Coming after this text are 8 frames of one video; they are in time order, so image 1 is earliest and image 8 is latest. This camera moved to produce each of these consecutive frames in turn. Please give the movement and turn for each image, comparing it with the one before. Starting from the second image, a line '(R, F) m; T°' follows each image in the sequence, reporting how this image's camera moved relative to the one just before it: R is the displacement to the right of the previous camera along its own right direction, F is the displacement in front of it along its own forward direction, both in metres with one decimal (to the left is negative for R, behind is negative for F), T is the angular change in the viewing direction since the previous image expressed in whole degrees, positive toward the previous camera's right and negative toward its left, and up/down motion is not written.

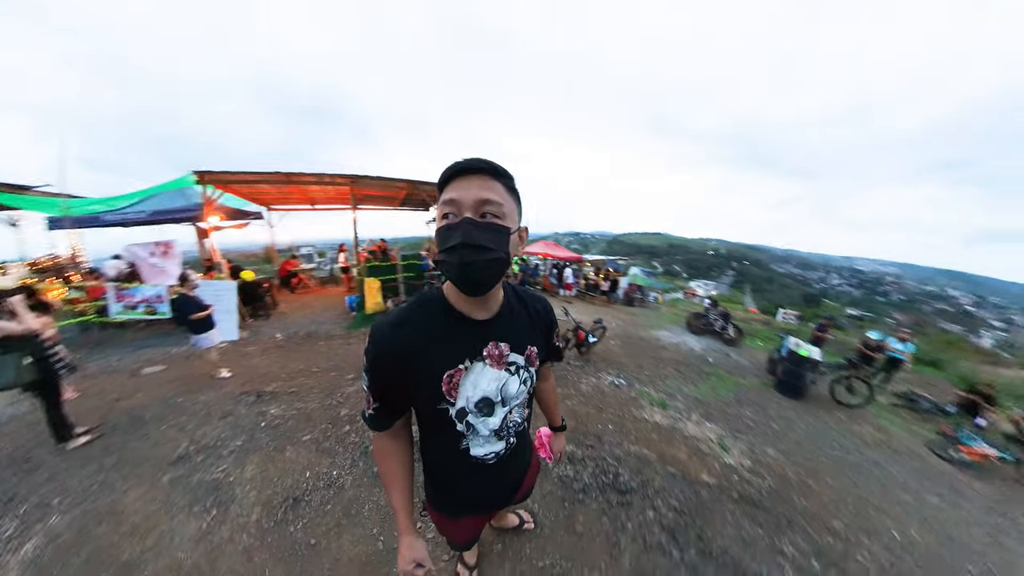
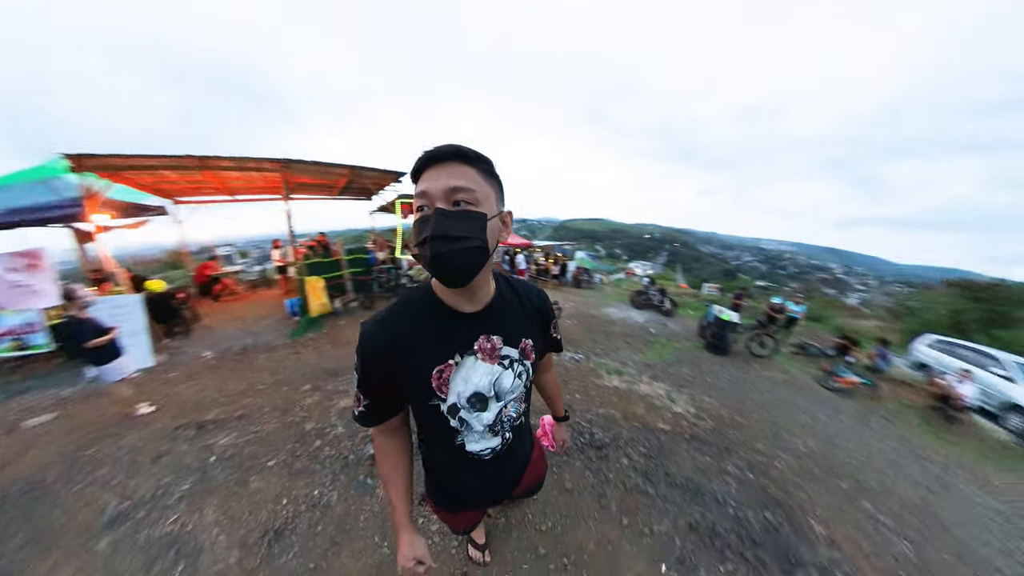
(-0.7, 0.0) m; +13°
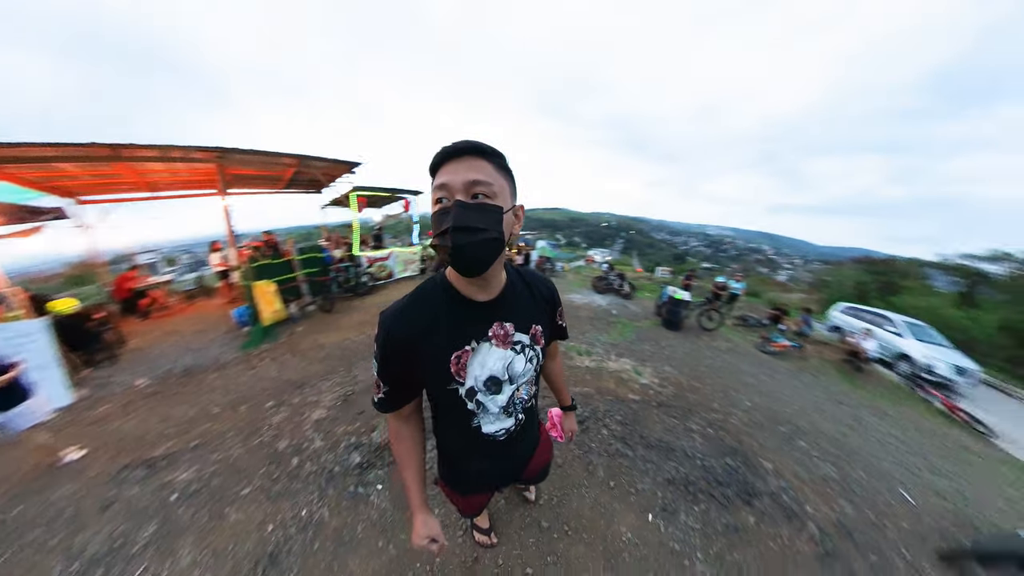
(-0.5, 0.0) m; +10°
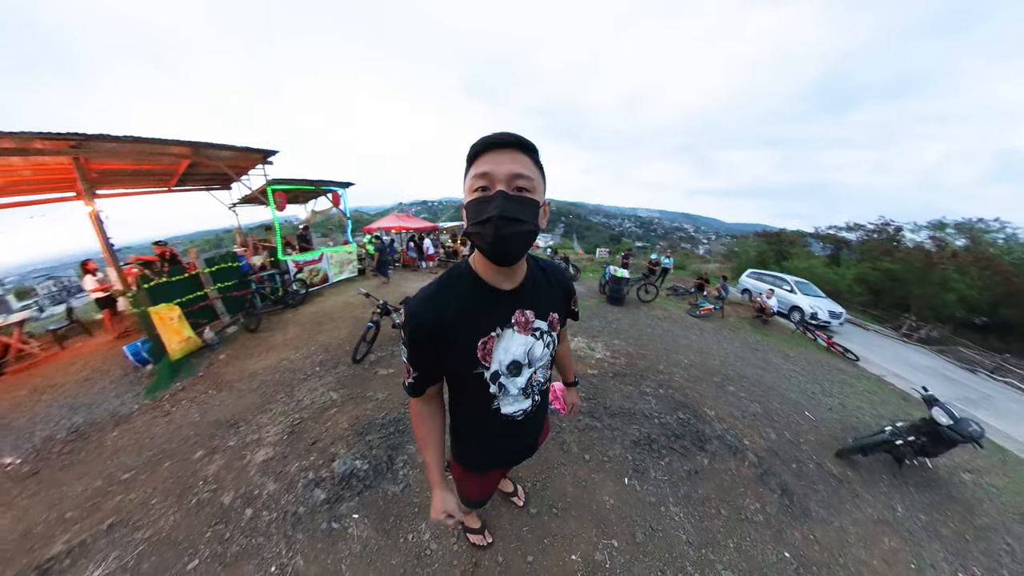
(-0.5, +0.1) m; +12°
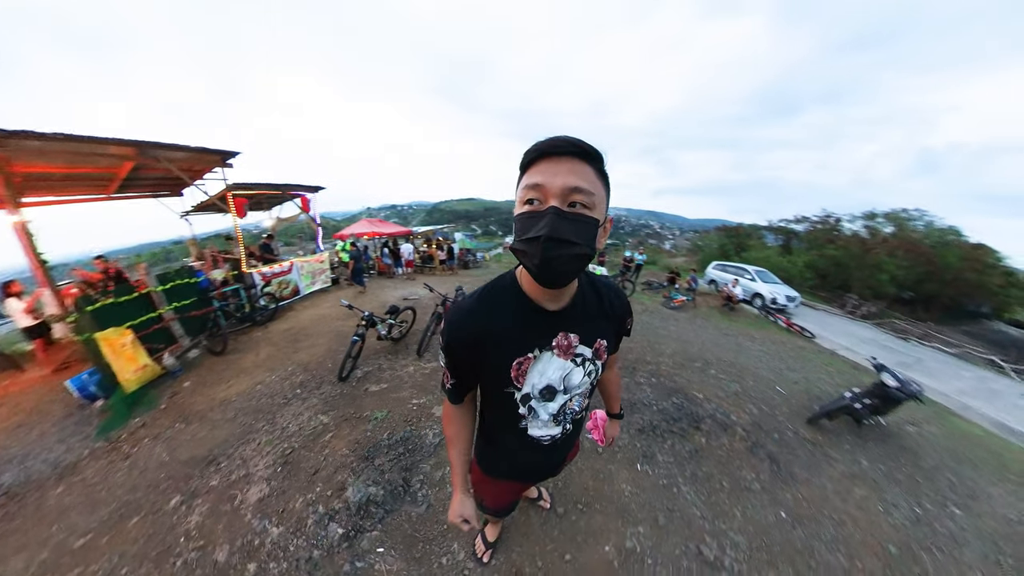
(-0.6, 0.0) m; +7°
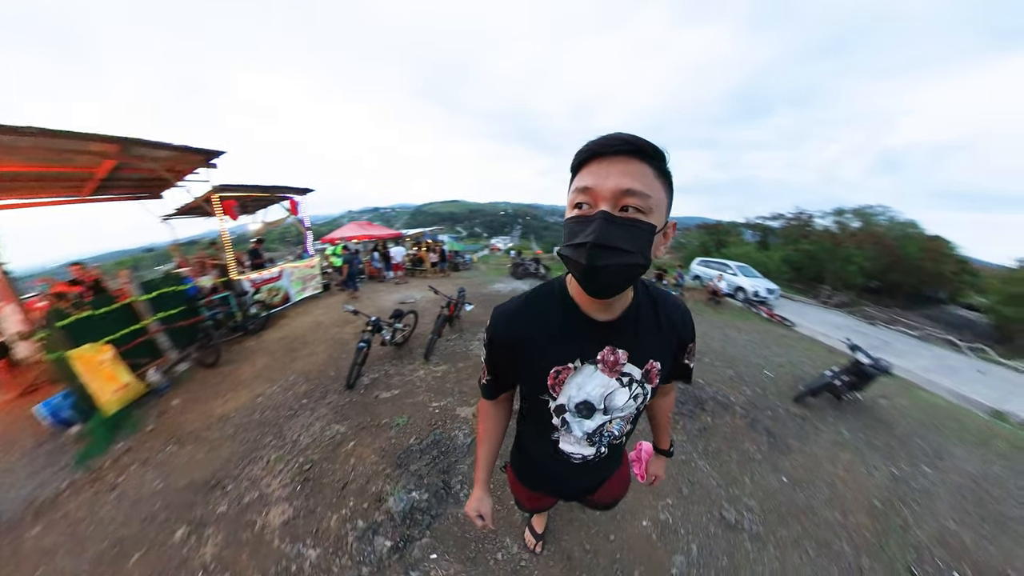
(-0.6, -0.1) m; +5°
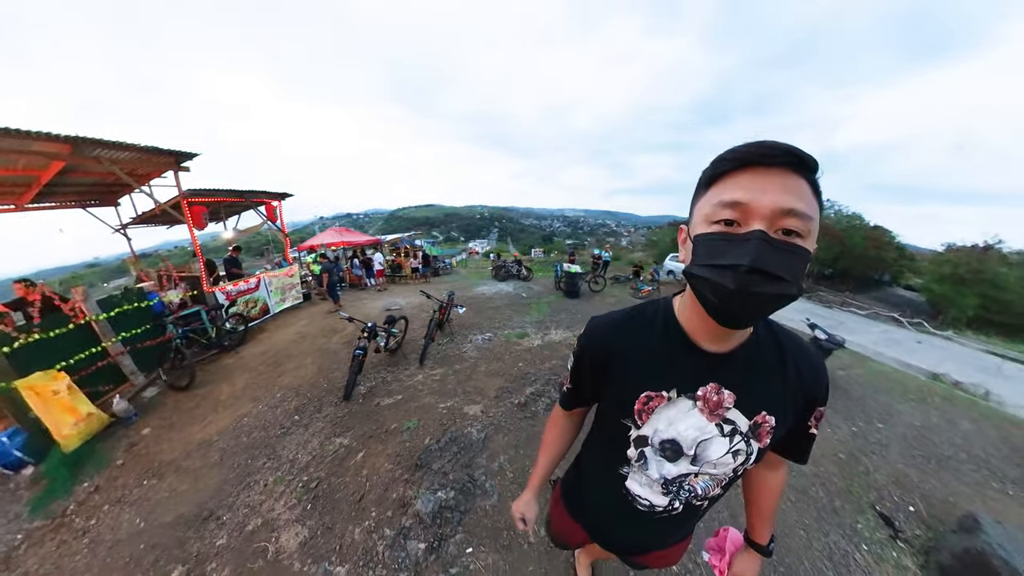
(-0.5, -0.1) m; +6°
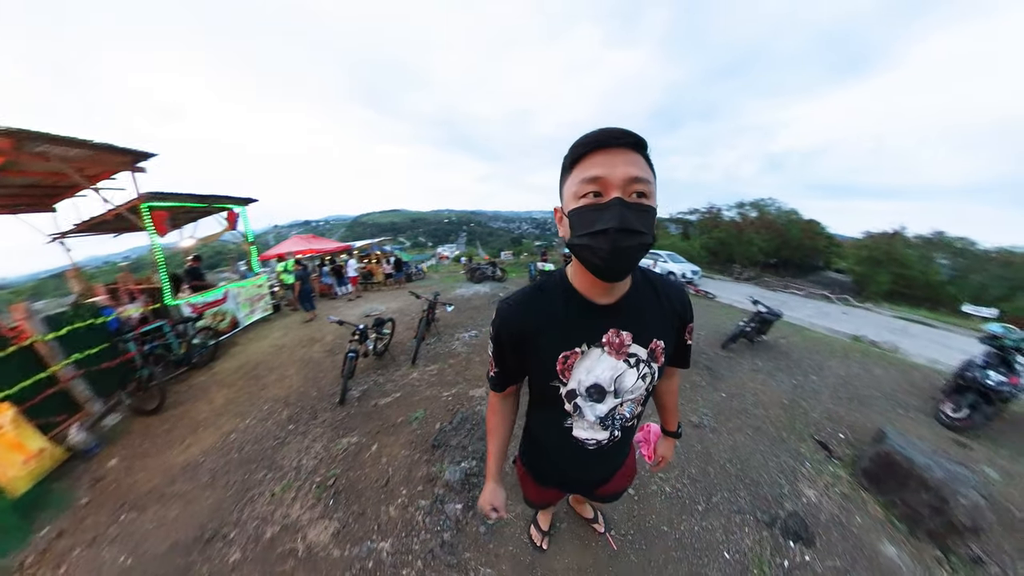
(-0.6, -0.2) m; +8°
